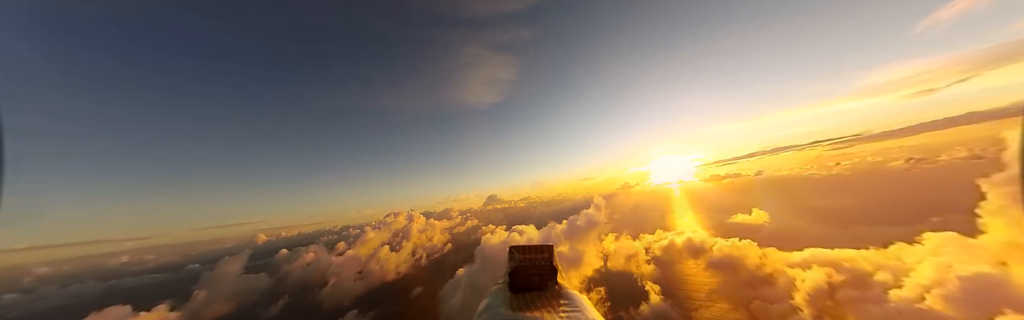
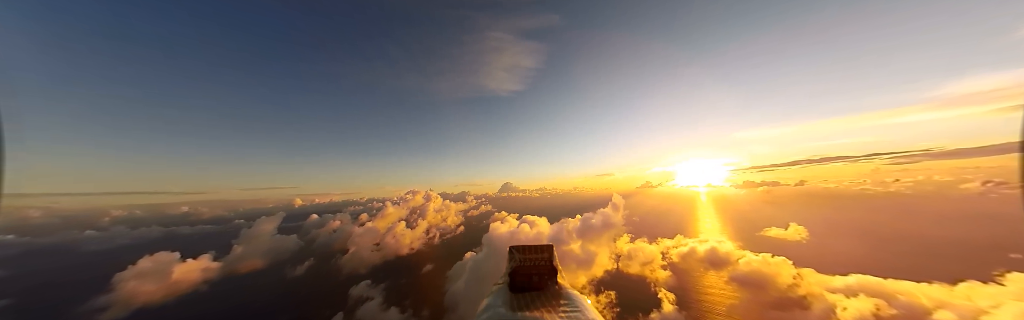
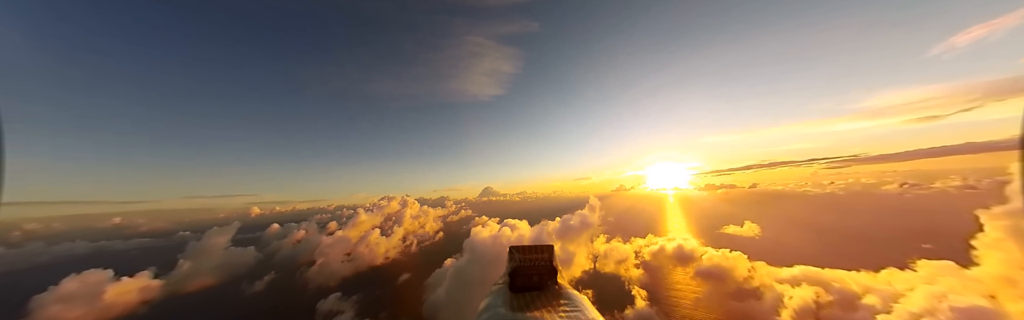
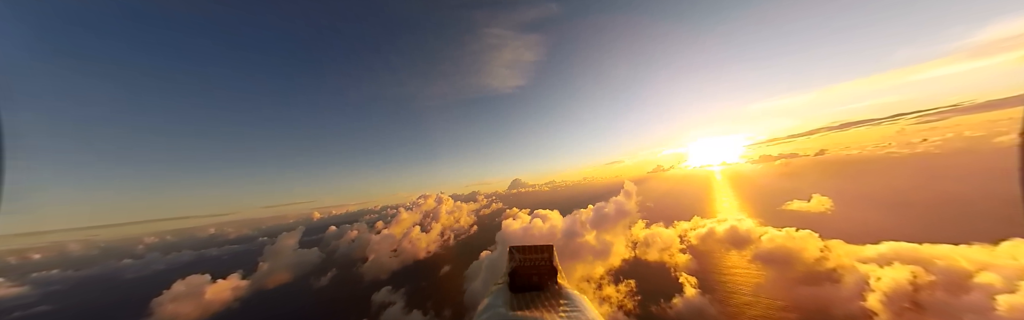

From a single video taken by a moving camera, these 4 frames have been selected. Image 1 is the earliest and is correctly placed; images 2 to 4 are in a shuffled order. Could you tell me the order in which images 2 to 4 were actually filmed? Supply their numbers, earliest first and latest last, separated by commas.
3, 2, 4
